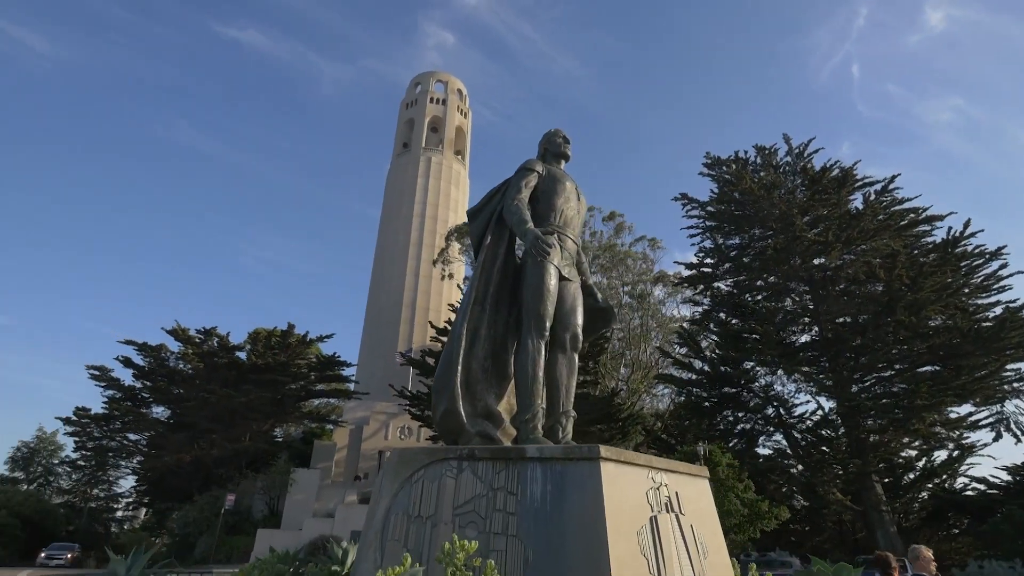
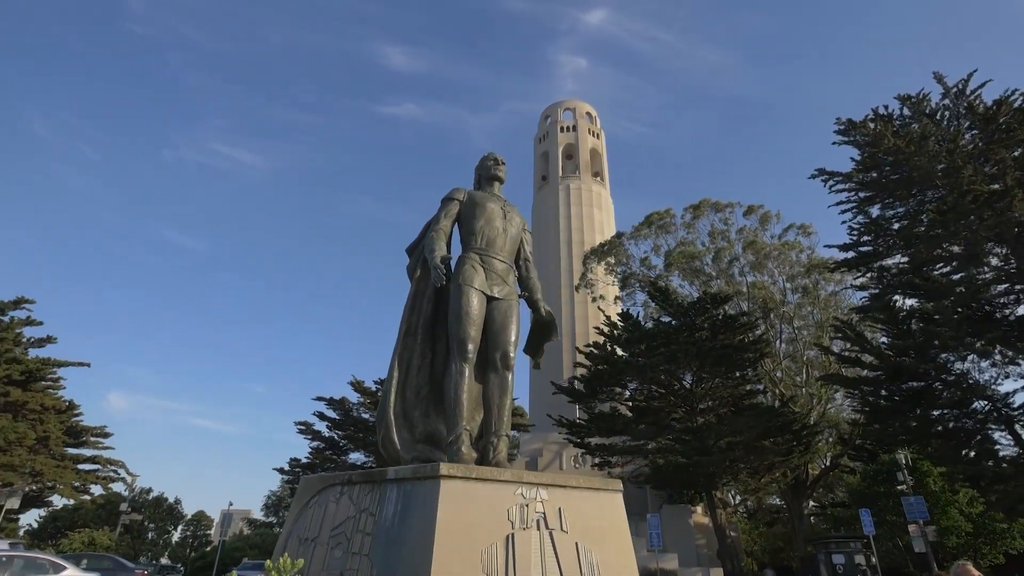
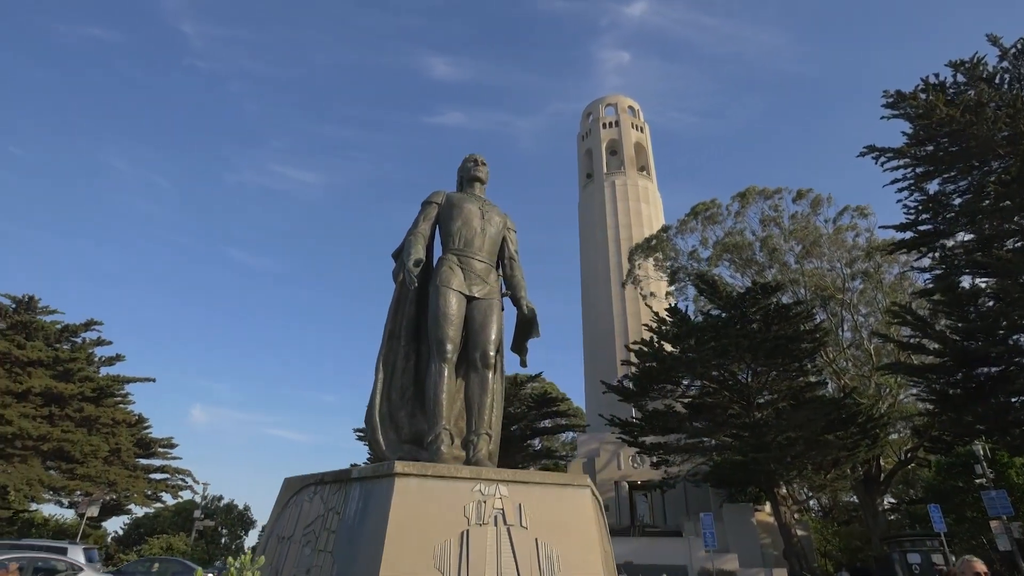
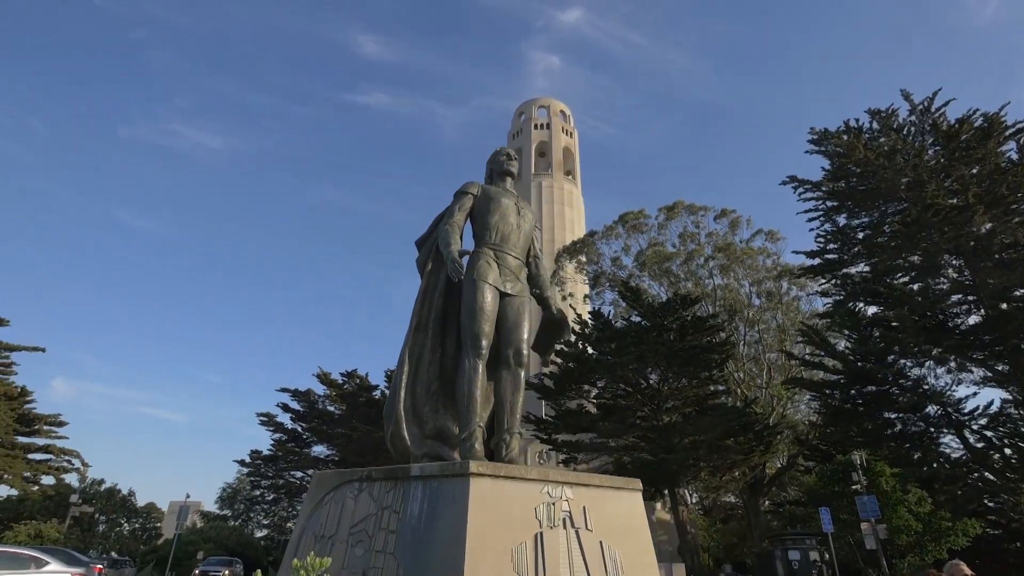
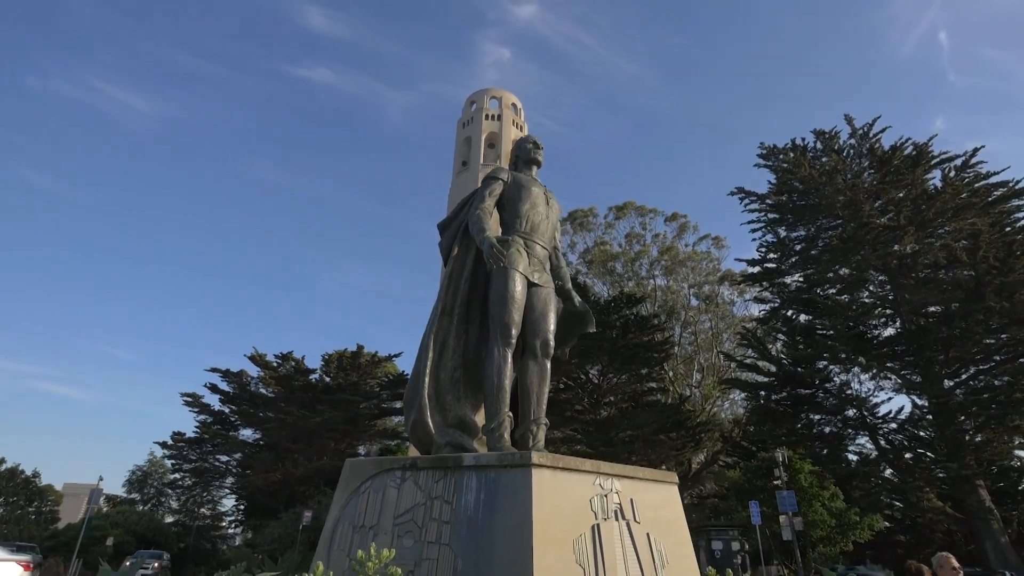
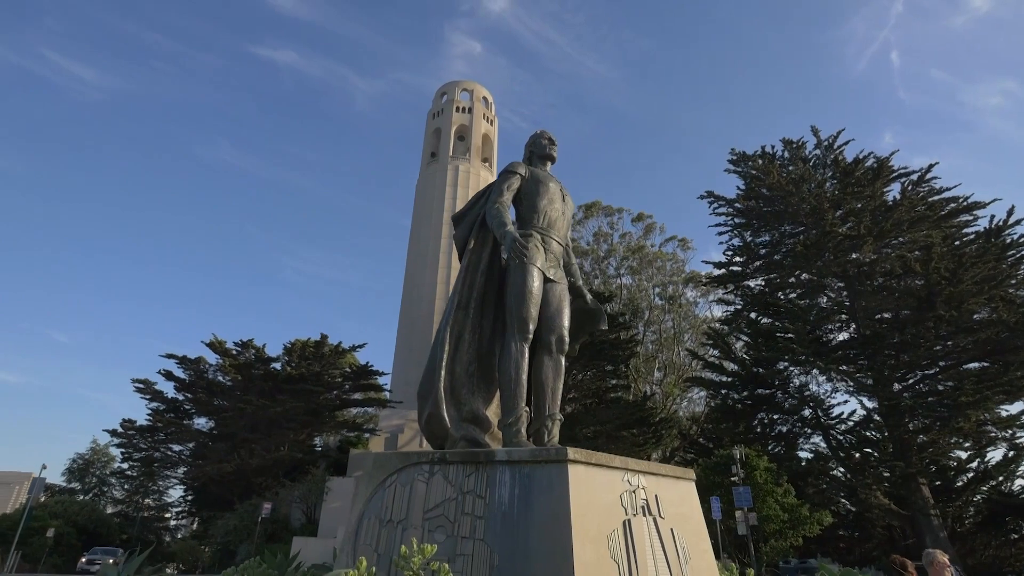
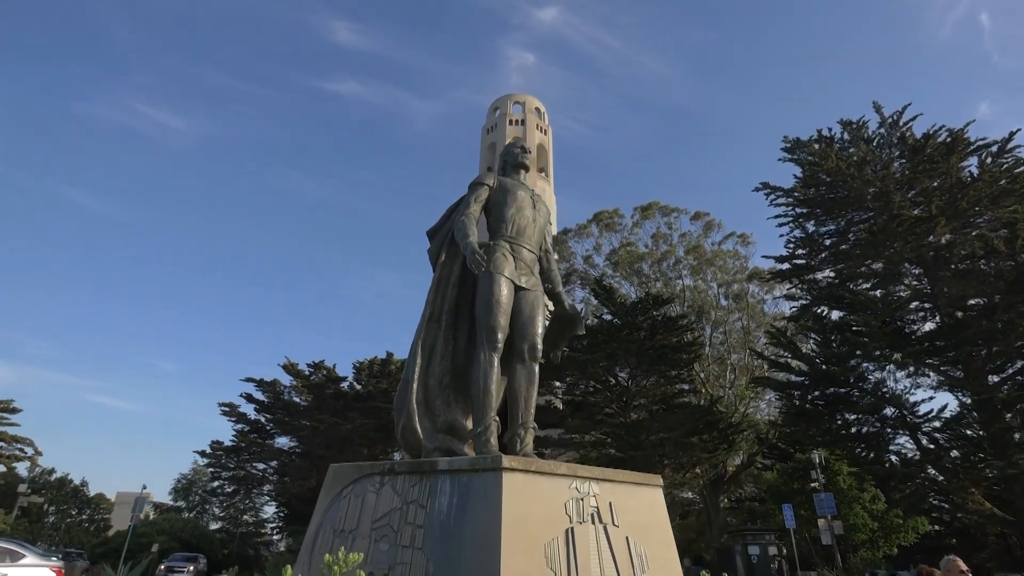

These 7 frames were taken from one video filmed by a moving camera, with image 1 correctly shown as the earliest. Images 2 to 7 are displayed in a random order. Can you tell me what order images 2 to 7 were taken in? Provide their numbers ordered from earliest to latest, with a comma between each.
6, 5, 7, 4, 2, 3
